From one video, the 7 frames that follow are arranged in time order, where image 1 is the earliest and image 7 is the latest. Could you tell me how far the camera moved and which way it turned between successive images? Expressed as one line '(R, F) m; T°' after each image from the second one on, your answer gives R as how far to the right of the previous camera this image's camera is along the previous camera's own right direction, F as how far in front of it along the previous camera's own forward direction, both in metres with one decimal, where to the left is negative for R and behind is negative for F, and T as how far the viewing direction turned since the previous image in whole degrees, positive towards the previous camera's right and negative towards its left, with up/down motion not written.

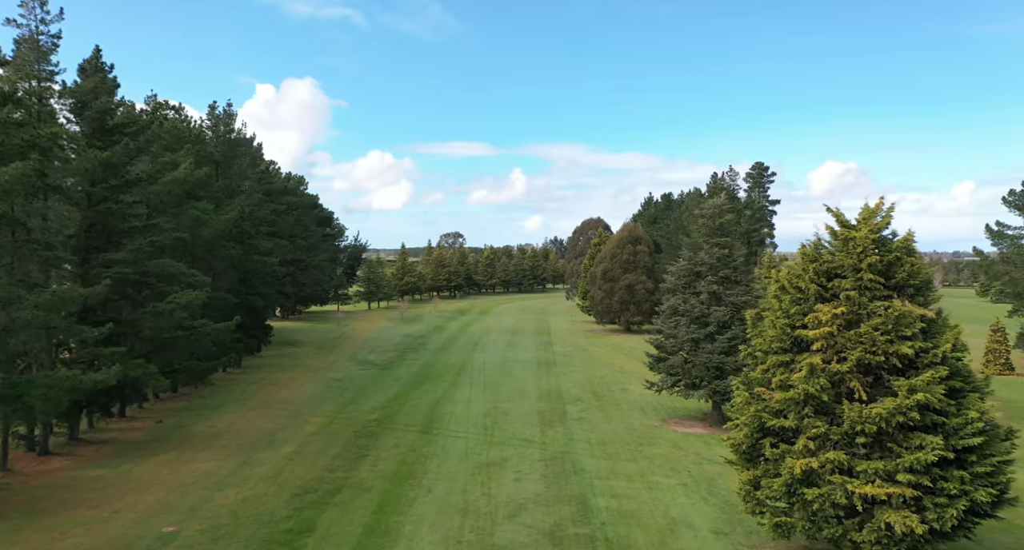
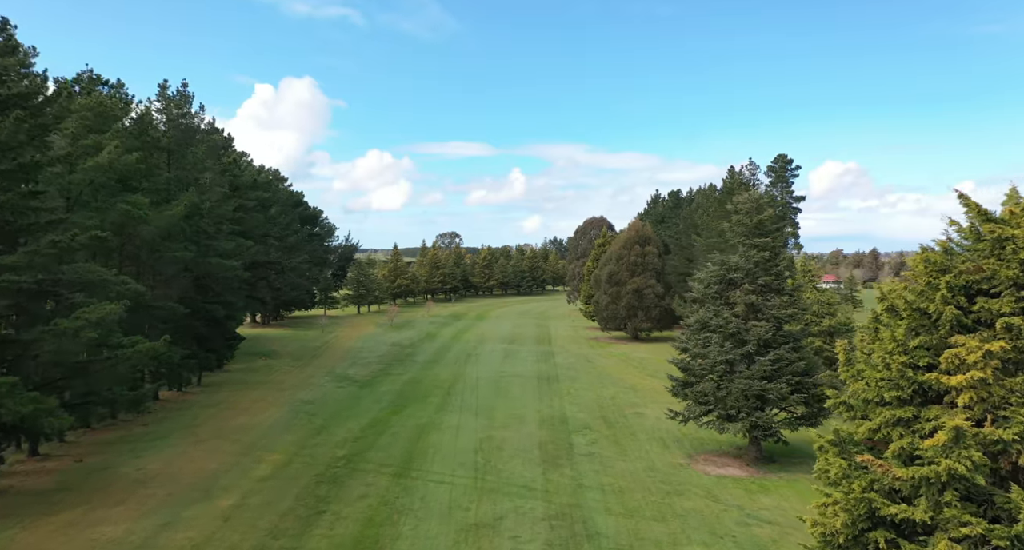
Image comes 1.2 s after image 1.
(+0.1, +3.6) m; 0°
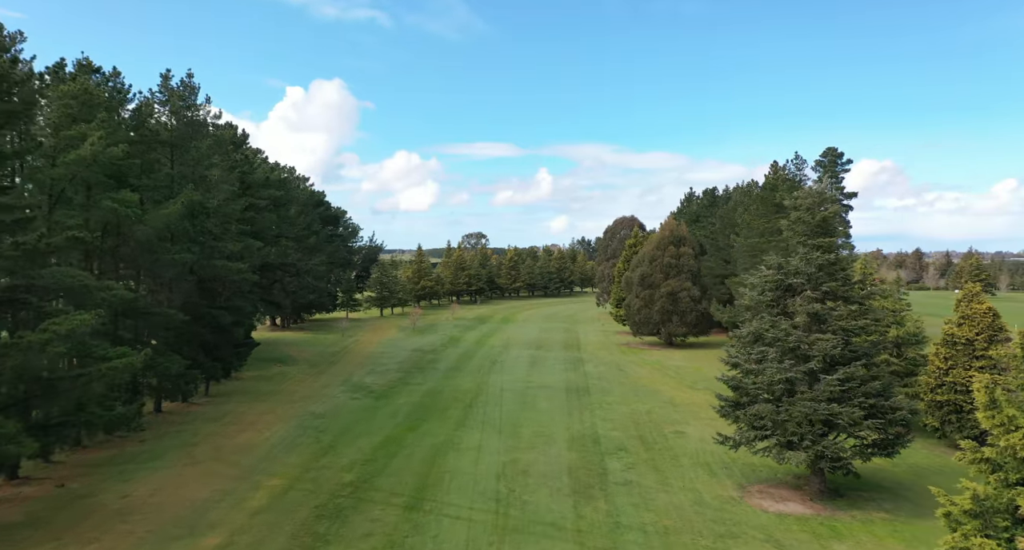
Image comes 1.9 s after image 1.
(0.0, +2.0) m; -2°
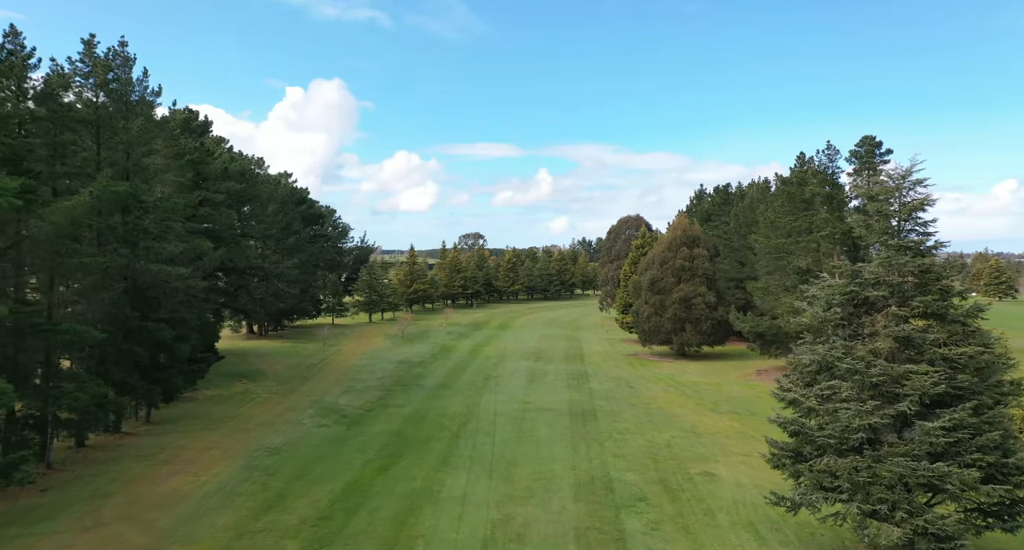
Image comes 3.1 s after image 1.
(+0.2, +3.7) m; 0°
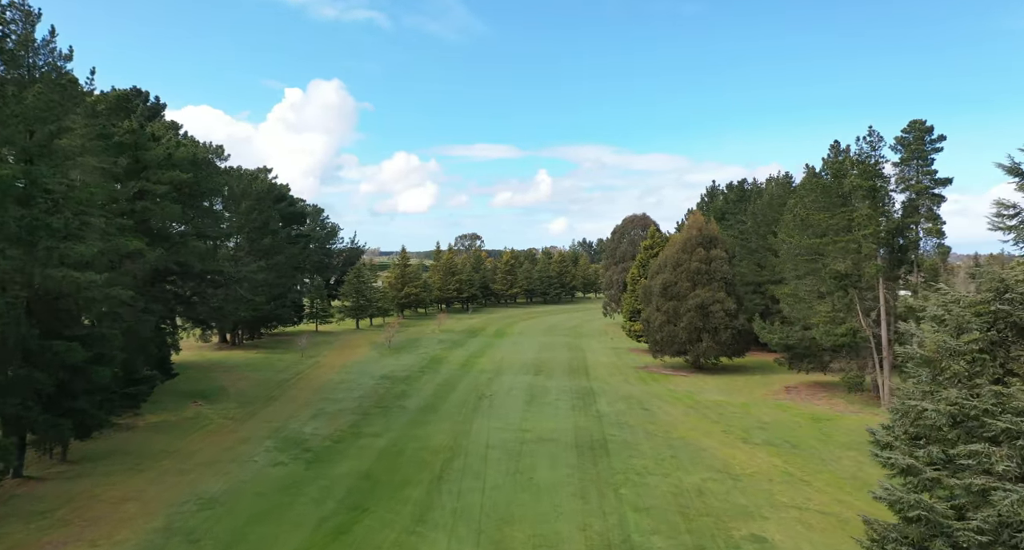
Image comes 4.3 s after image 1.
(+0.1, +3.8) m; 0°
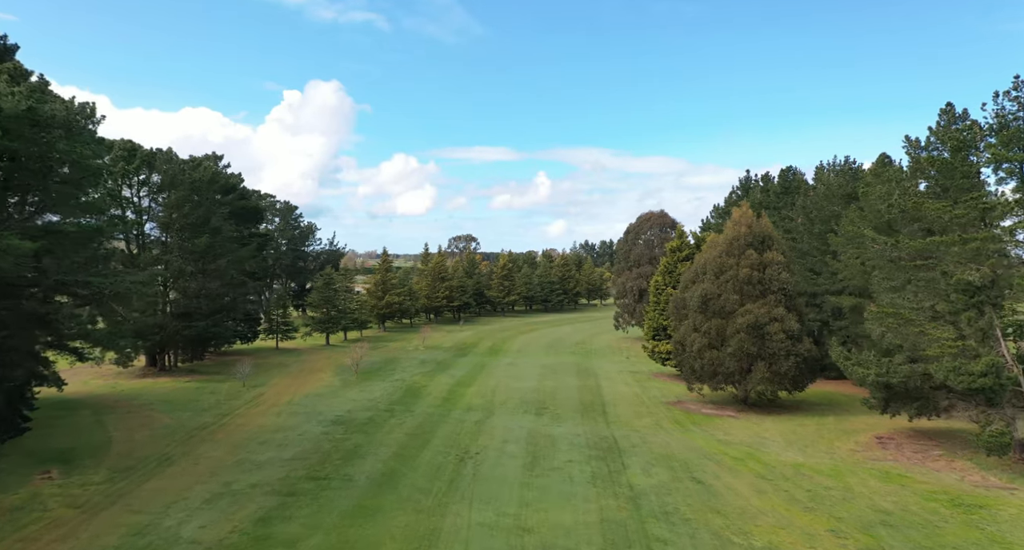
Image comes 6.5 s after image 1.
(+0.1, +7.7) m; 0°
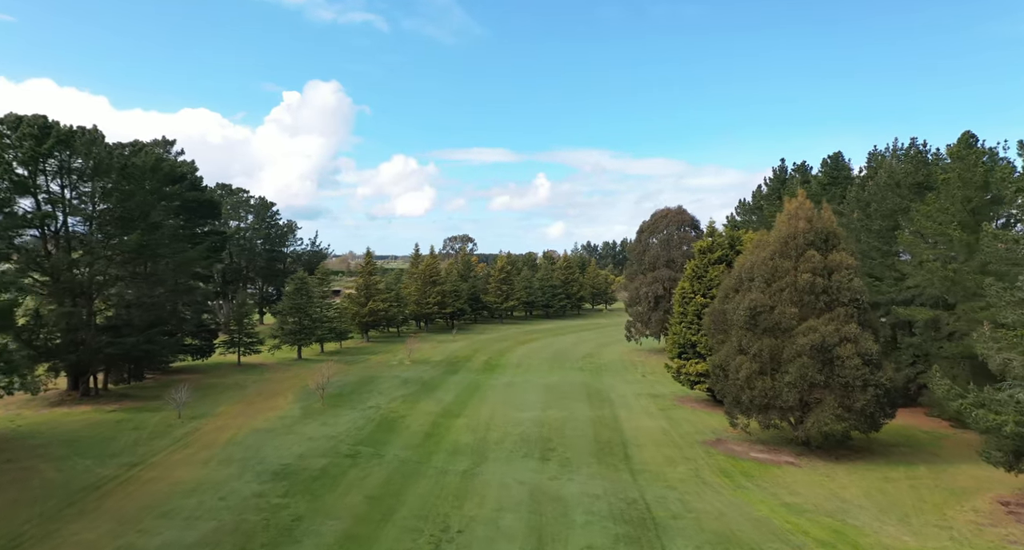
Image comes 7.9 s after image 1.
(+0.1, +5.6) m; 0°
